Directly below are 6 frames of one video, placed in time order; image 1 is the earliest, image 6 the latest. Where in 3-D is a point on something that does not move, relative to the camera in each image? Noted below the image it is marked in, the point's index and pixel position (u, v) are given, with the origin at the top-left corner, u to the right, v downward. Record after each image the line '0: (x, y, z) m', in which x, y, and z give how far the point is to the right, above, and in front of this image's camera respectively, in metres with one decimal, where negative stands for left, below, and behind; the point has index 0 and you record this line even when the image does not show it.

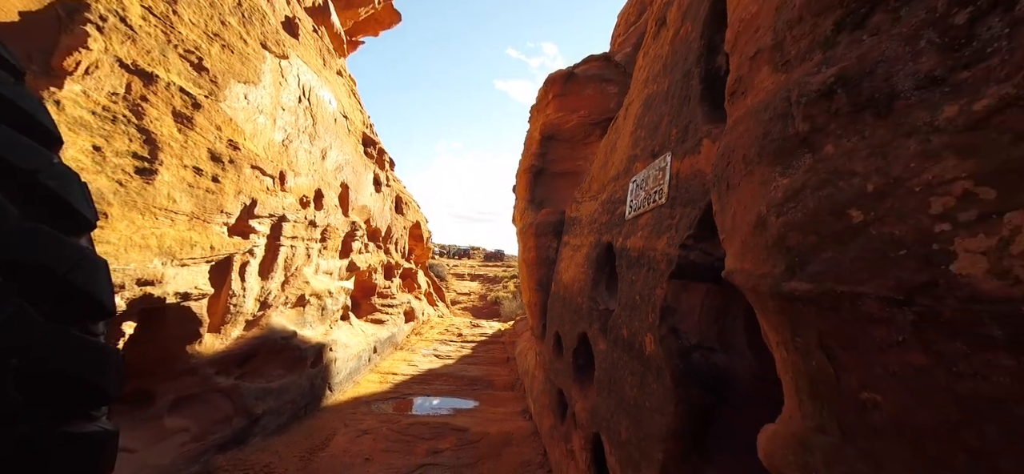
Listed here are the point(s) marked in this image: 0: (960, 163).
0: (+0.9, +0.1, +0.8) m
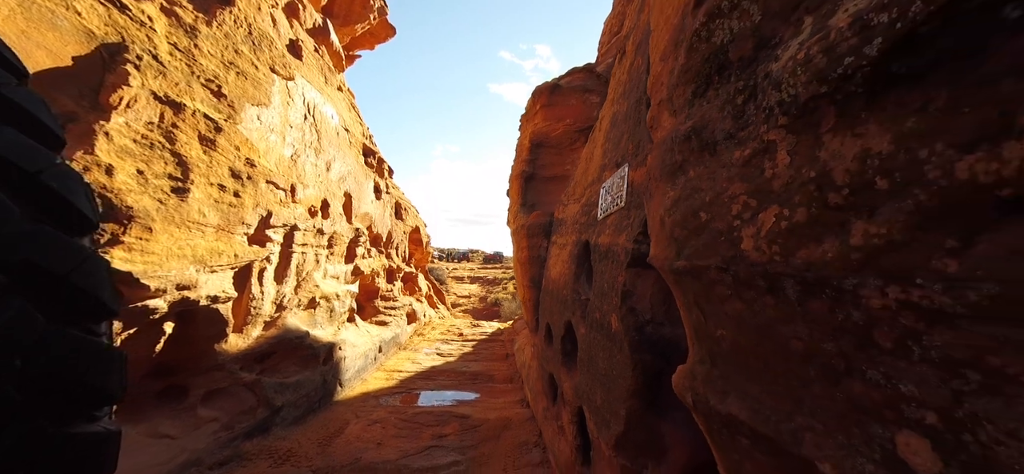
0: (+0.8, +0.2, +1.3) m
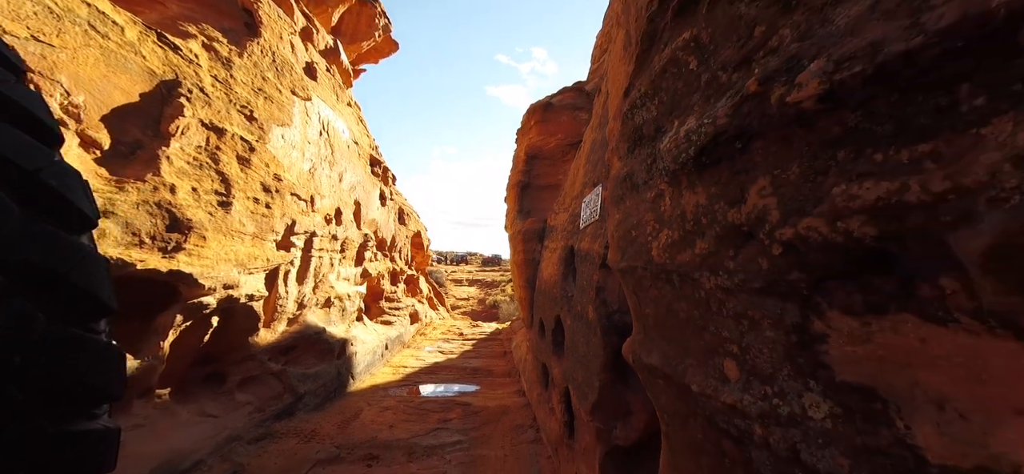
0: (+0.8, +0.1, +2.1) m
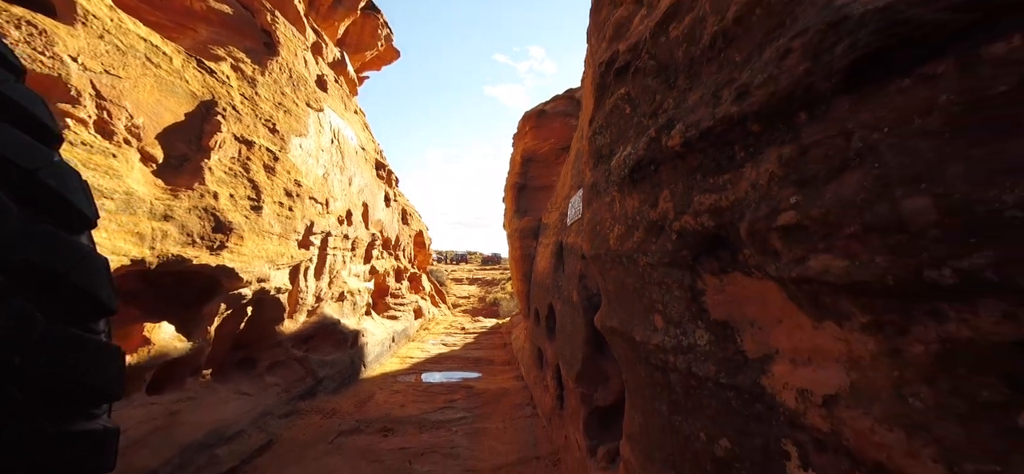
0: (+0.7, +0.2, +2.8) m
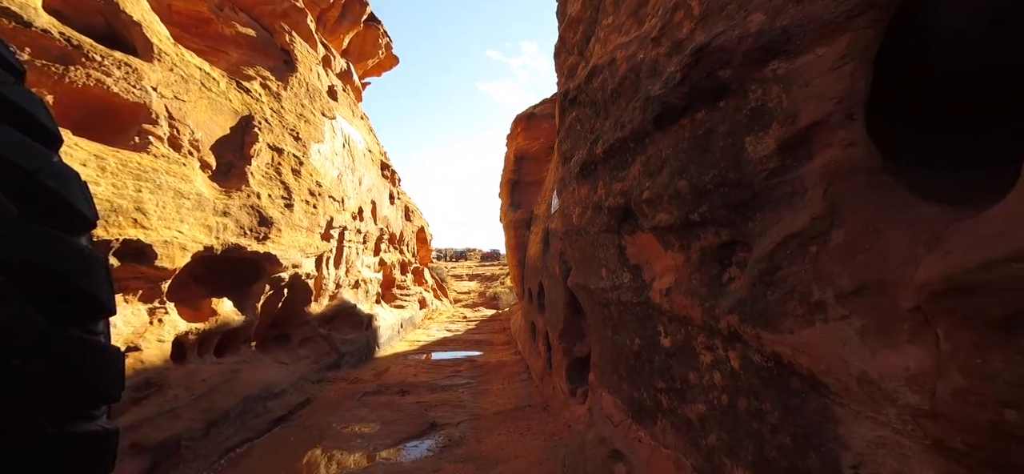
0: (+0.6, +0.4, +3.9) m
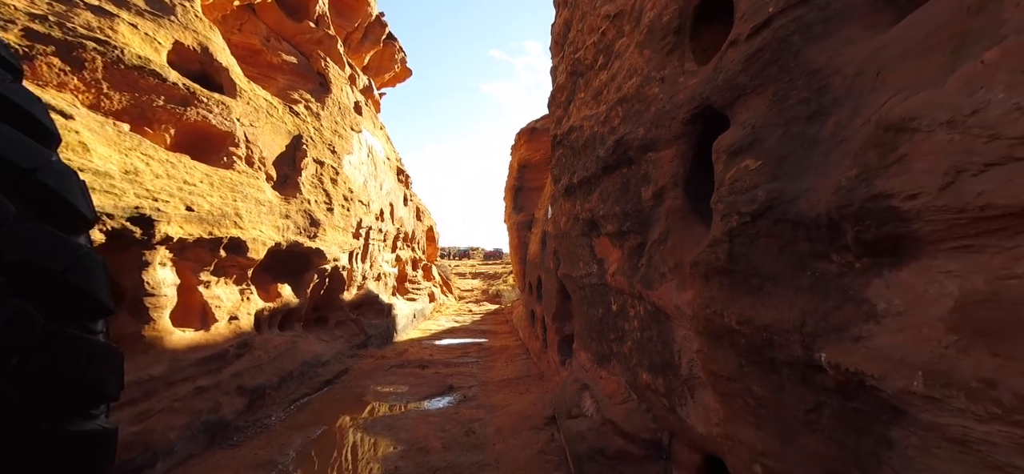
0: (+0.6, +0.4, +5.3) m
